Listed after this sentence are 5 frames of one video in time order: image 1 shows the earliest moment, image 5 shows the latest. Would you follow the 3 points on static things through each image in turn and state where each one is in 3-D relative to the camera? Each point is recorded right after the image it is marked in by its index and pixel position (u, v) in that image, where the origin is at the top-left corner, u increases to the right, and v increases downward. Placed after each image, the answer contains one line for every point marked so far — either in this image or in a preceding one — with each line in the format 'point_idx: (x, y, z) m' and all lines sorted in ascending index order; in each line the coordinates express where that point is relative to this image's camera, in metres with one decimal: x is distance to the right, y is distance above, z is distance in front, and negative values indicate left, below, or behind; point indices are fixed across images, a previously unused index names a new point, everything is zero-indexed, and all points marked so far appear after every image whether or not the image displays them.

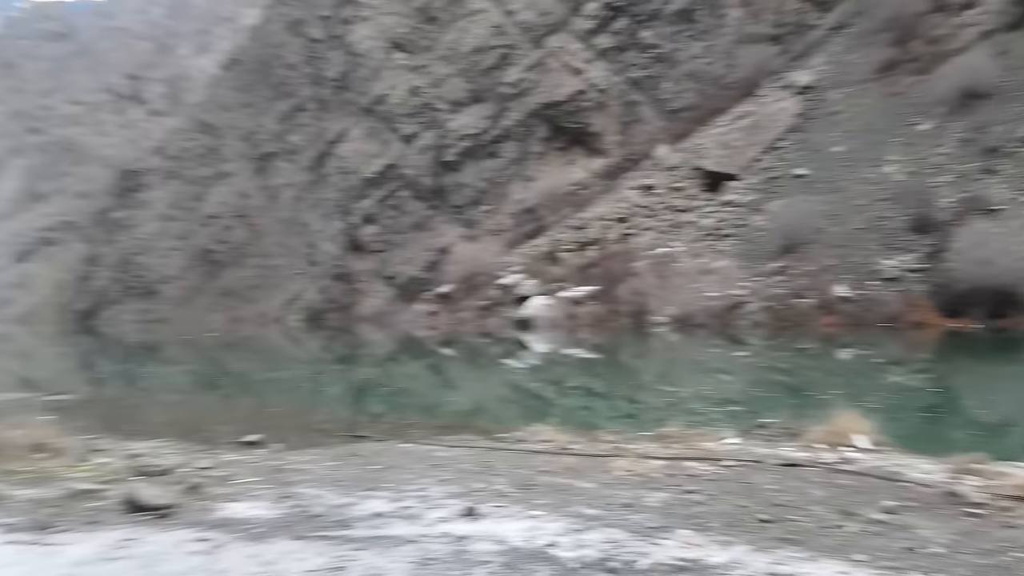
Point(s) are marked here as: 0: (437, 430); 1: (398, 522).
0: (-1.2, -2.1, +9.2) m
1: (-1.0, -2.0, +5.3) m
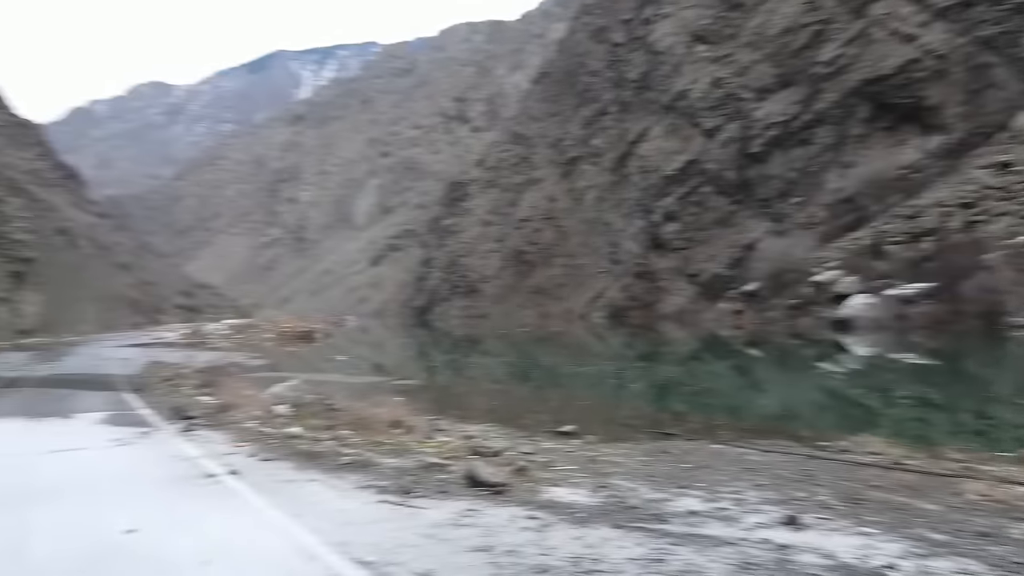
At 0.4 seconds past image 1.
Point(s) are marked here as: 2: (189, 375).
0: (+3.5, -2.1, +8.9) m
1: (+1.8, -2.1, +5.4) m
2: (-9.8, -2.5, +17.8) m
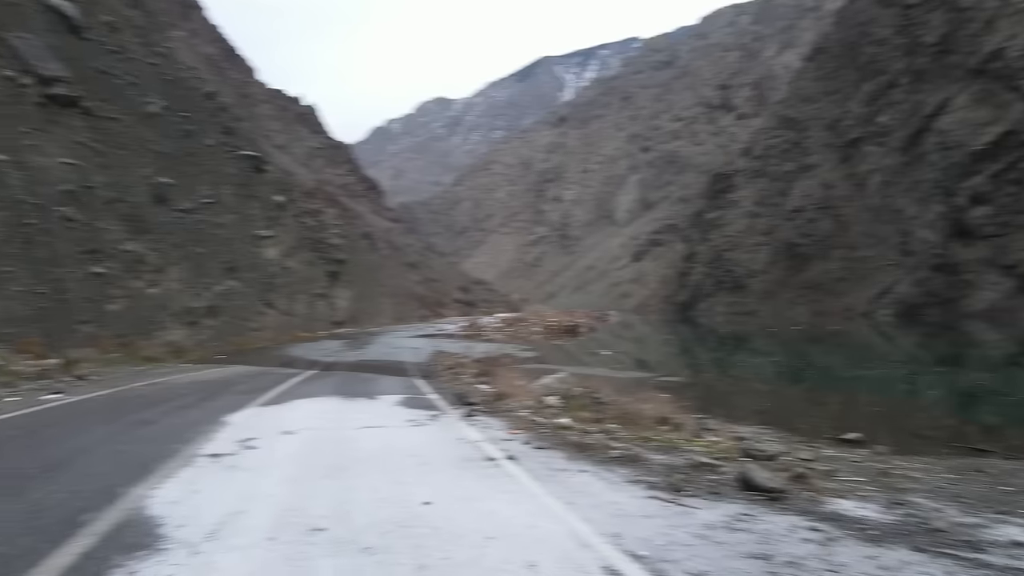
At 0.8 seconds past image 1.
0: (+6.9, -2.0, +7.2) m
1: (+4.0, -2.0, +4.7) m
2: (-1.6, -2.4, +20.7) m
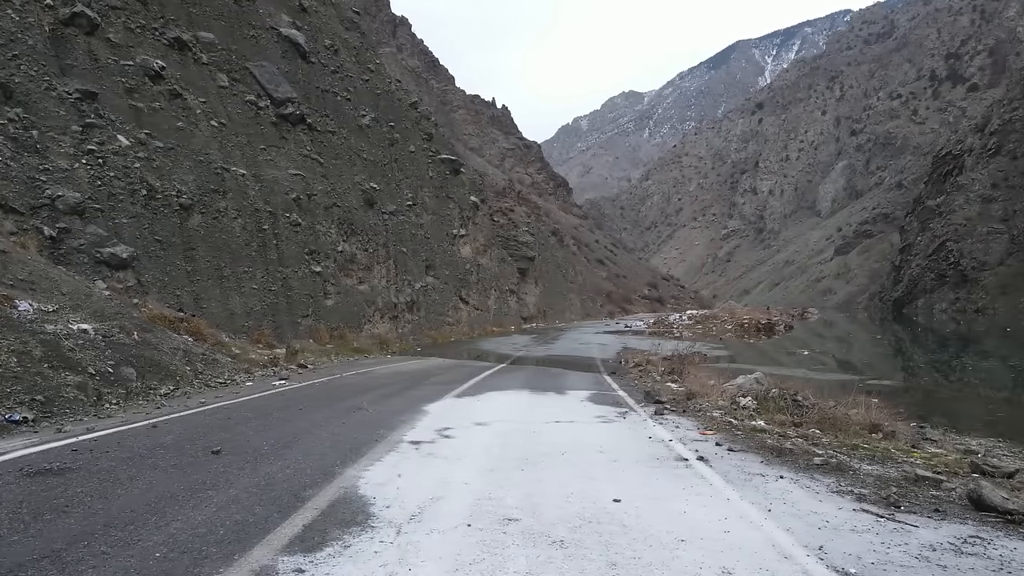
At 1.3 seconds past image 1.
0: (+8.6, -2.3, +3.9) m
1: (+5.0, -2.2, +2.4) m
2: (+4.5, -2.5, +19.4) m
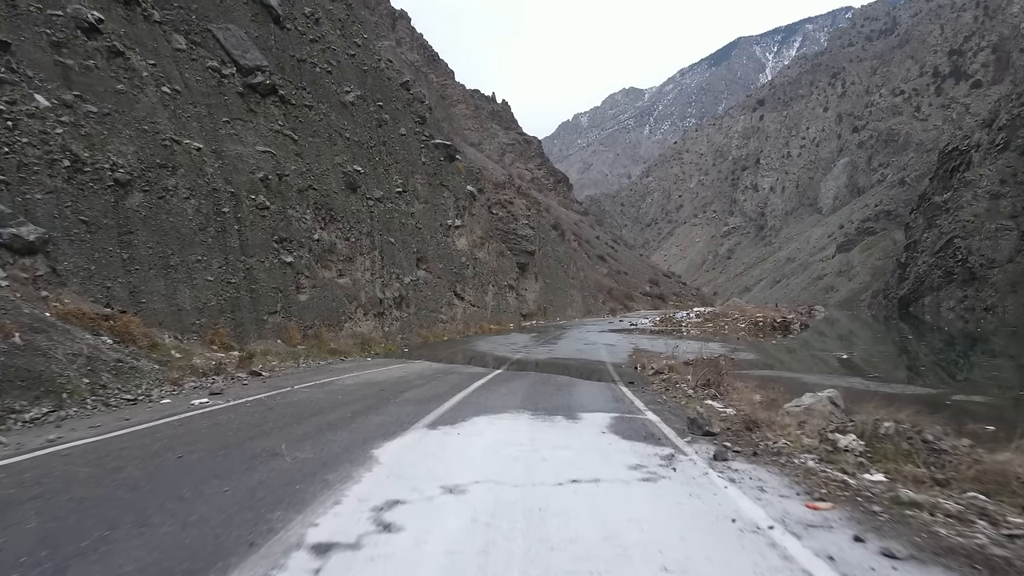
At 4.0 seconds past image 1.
0: (+8.5, -2.2, +0.9) m
1: (+4.9, -2.1, -0.7) m
2: (+4.4, -2.3, +16.3) m
